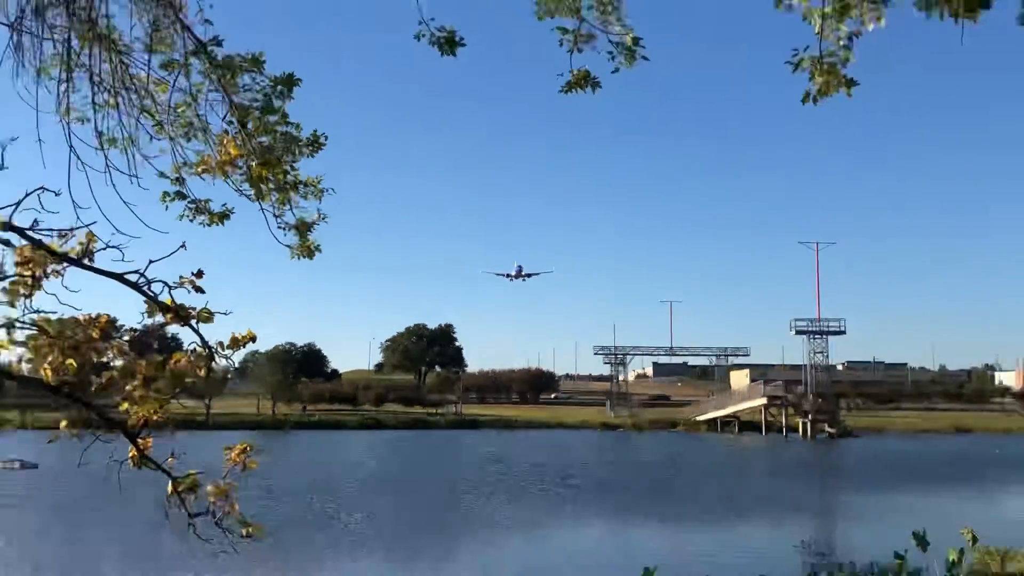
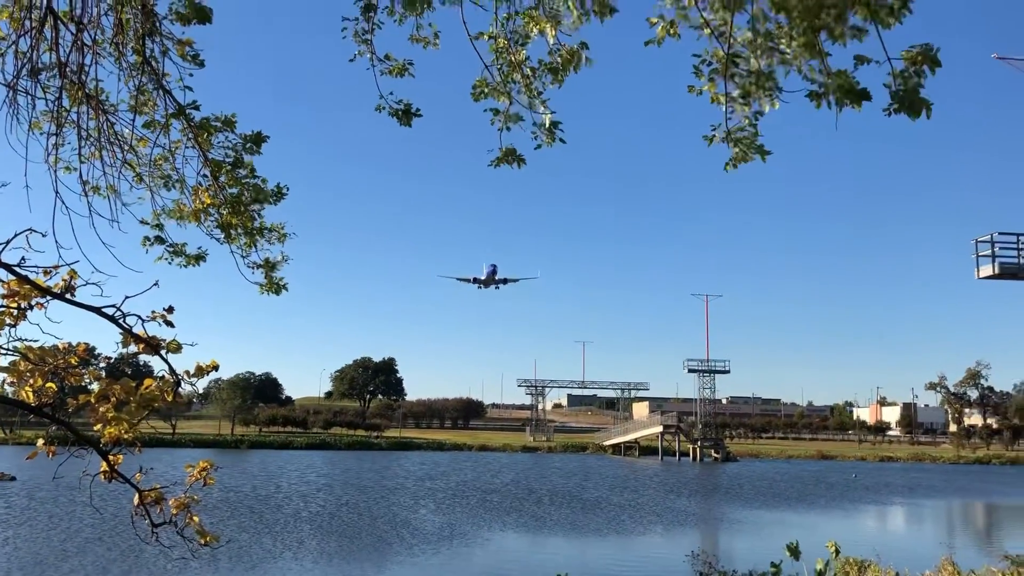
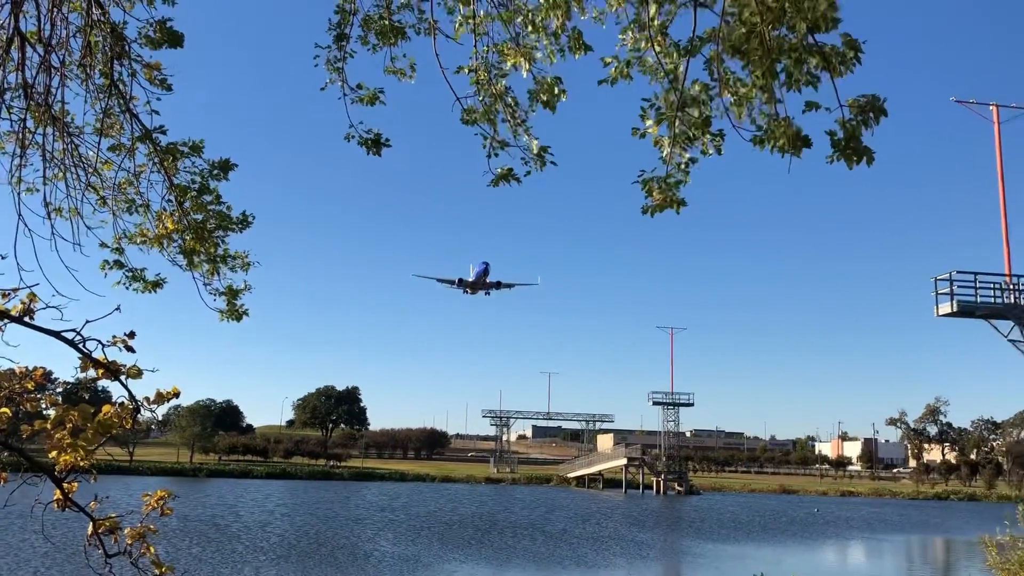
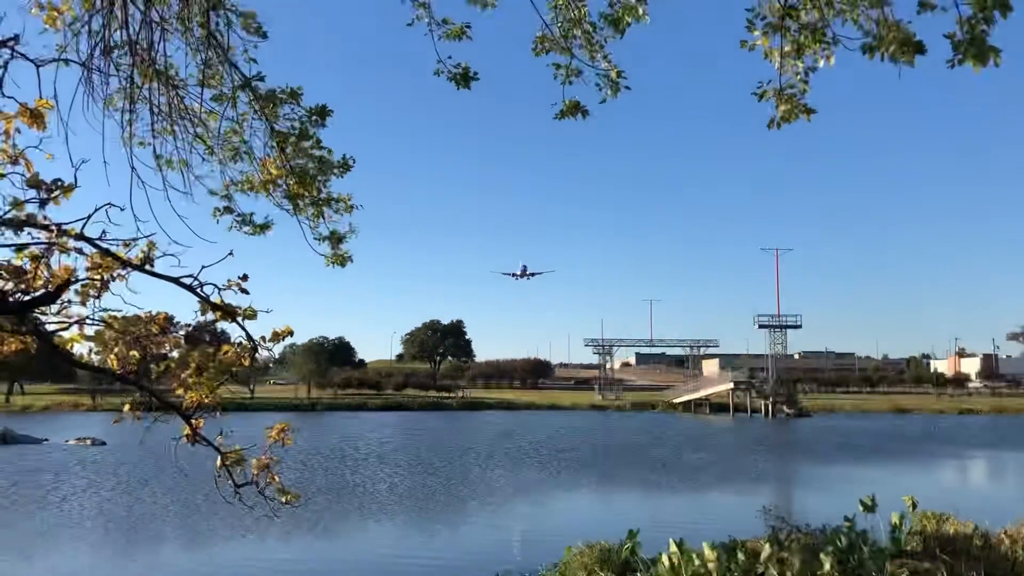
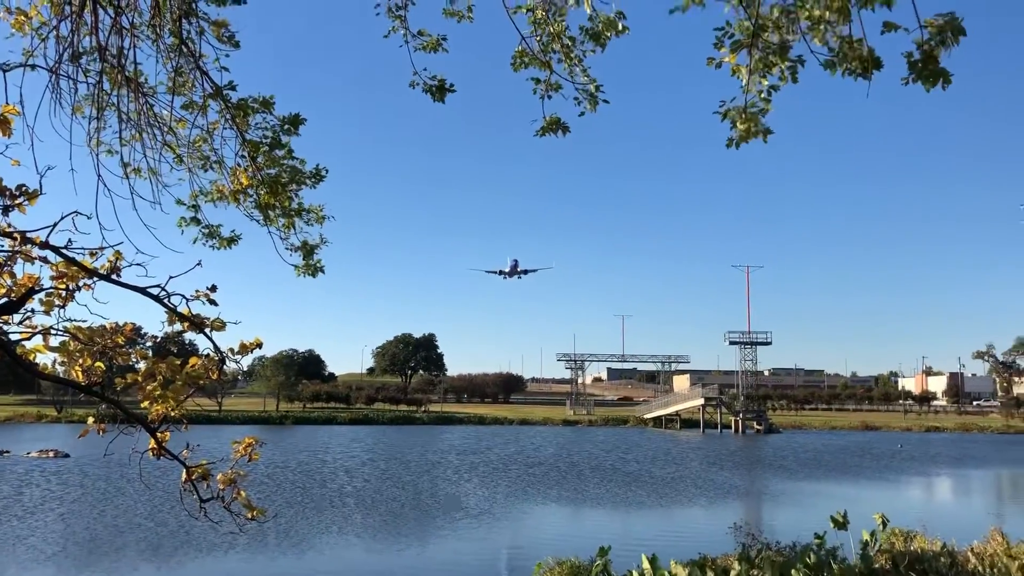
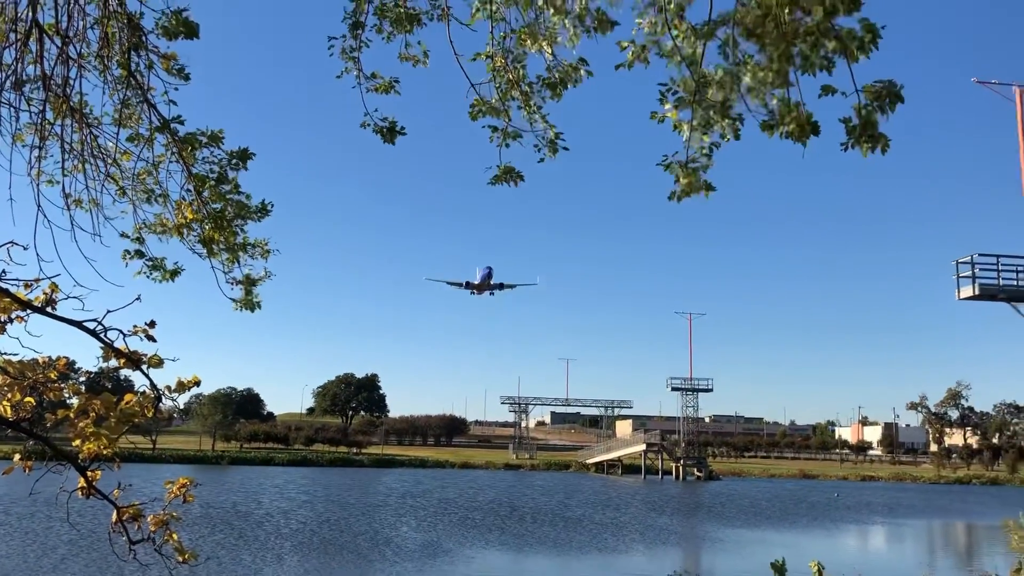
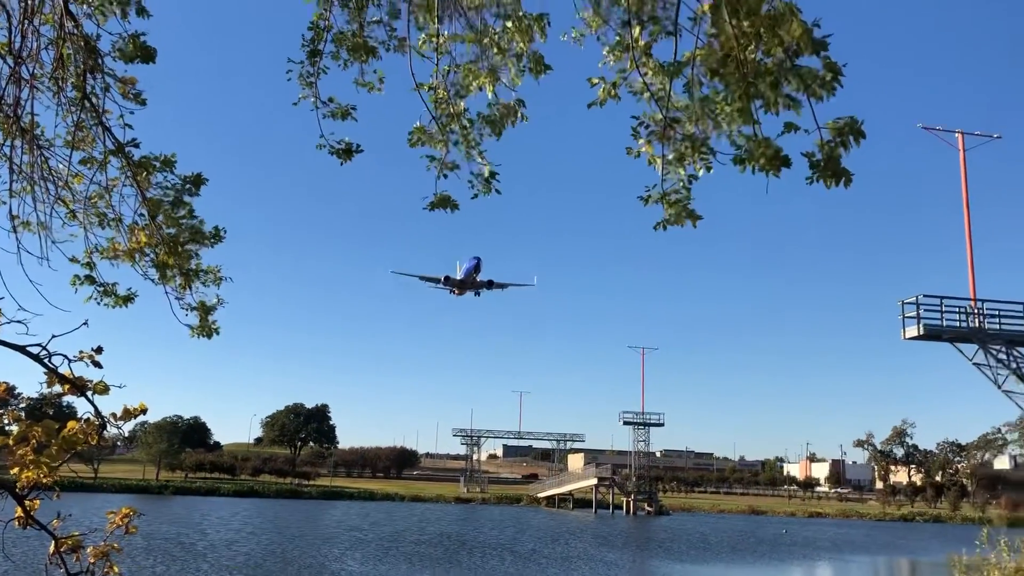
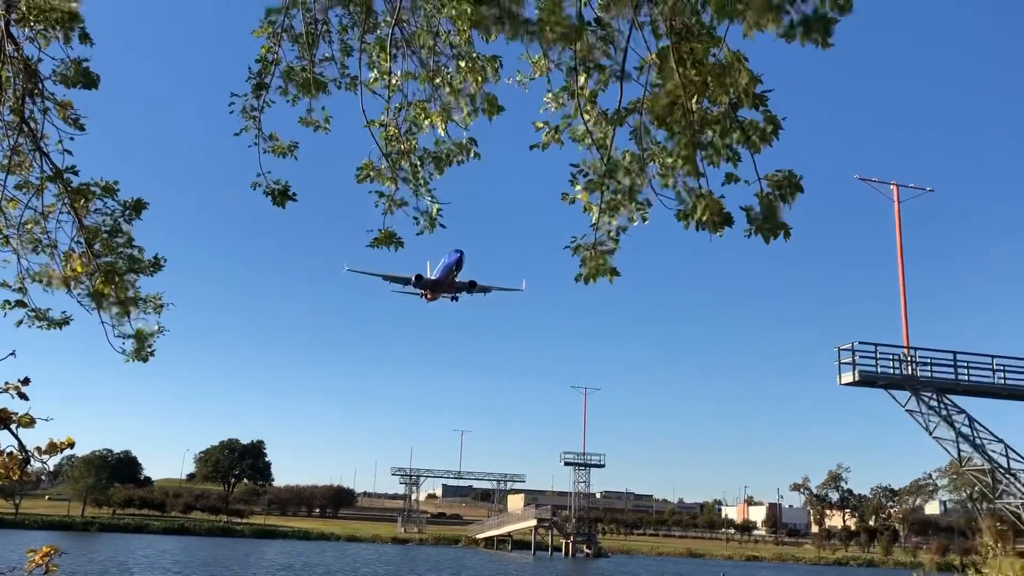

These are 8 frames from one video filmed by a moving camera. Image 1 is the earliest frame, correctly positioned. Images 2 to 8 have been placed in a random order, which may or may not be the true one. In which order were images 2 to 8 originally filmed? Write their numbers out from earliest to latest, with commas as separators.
4, 5, 2, 6, 3, 7, 8
